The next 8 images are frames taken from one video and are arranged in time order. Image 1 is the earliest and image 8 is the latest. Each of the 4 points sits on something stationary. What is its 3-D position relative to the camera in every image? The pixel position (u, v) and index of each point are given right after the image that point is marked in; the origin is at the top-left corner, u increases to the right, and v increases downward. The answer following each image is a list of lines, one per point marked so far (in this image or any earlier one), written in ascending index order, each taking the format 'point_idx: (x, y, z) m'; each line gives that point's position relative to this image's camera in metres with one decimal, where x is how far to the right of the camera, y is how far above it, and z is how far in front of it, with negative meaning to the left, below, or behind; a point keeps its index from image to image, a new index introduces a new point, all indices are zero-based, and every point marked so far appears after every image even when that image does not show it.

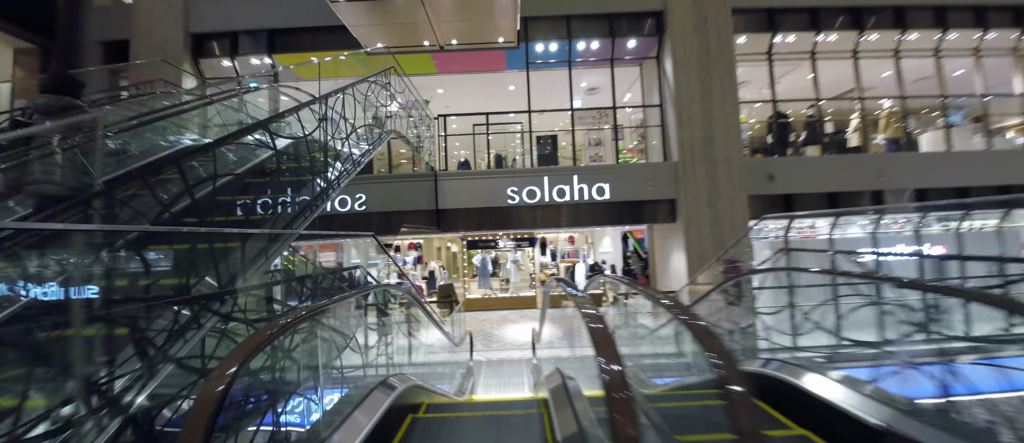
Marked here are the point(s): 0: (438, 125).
0: (-2.1, +2.8, +8.5) m
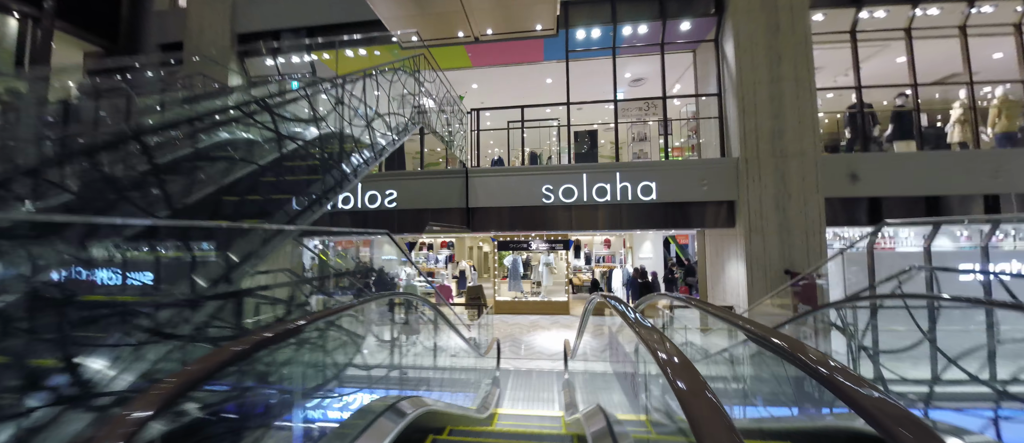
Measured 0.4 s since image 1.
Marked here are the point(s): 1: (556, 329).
0: (-1.2, +2.8, +8.2) m
1: (+1.3, -3.2, +8.9) m
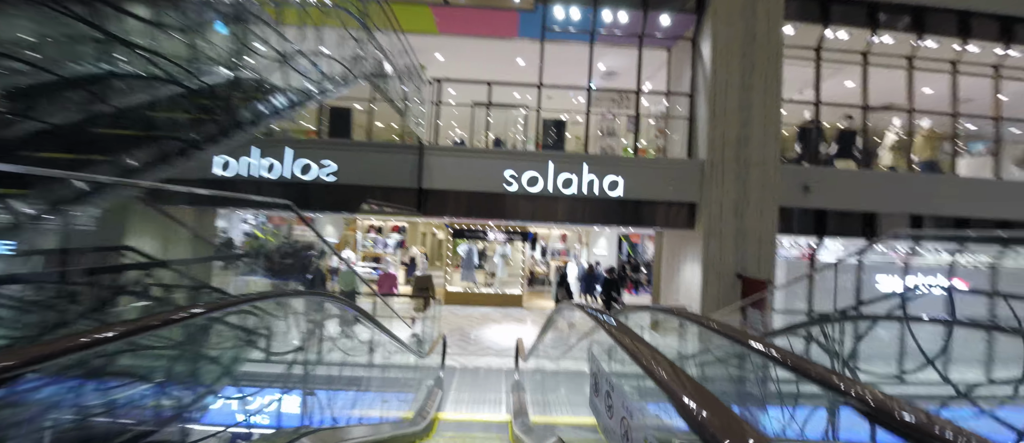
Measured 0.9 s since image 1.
0: (-2.0, +3.2, +7.5) m
1: (-0.1, -2.9, +8.6) m
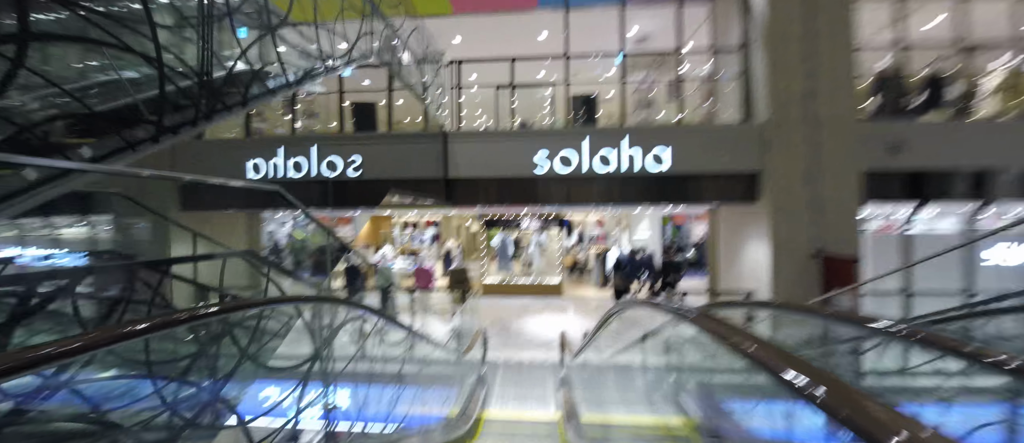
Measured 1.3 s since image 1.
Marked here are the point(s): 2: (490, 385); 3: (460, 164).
0: (-1.4, +3.5, +7.2) m
1: (+1.0, -2.6, +8.3) m
2: (-0.3, -2.5, +4.6) m
3: (-0.9, +1.0, +5.4) m
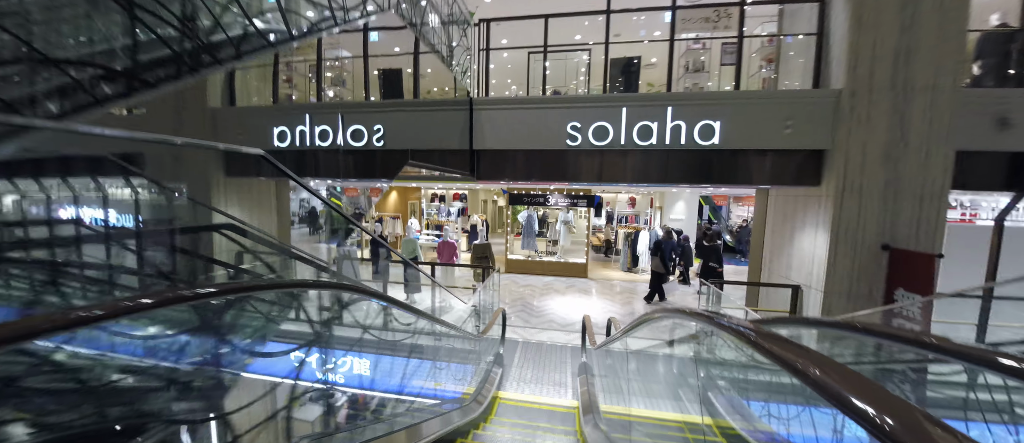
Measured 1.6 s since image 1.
0: (-0.7, +4.0, +6.7) m
1: (+1.6, -2.0, +8.1) m
2: (-0.1, -2.2, +4.5) m
3: (-0.5, +1.5, +5.1) m
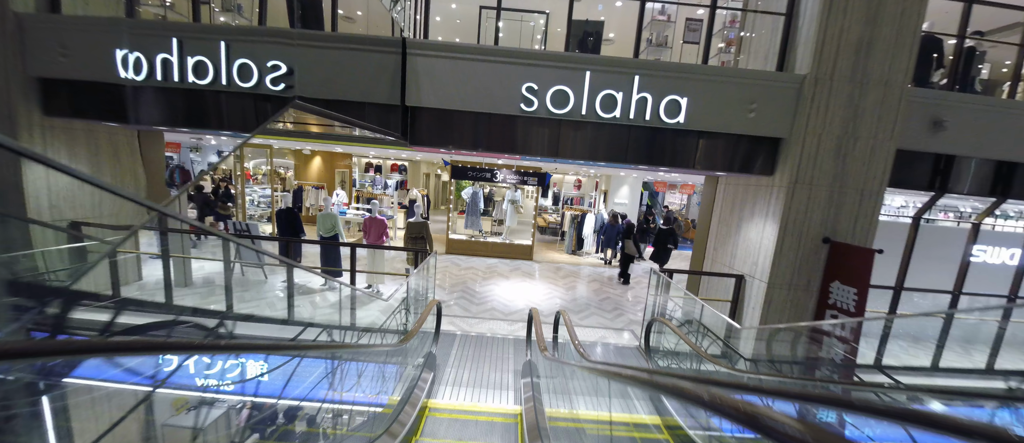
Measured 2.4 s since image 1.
0: (-1.6, +4.5, +5.5) m
1: (+0.1, -1.4, +7.6) m
2: (-0.9, -1.9, +3.9) m
3: (-1.2, +1.8, +4.1) m
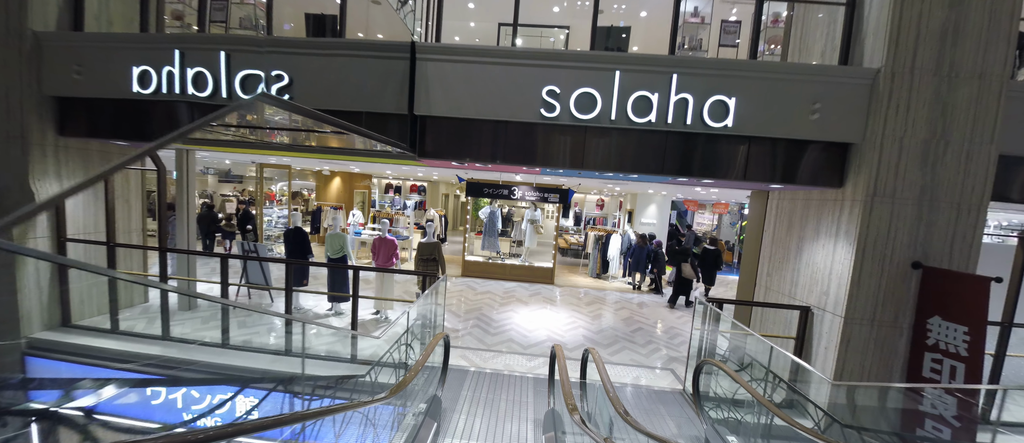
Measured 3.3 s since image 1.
0: (-1.3, +4.2, +5.4) m
1: (+0.6, -1.9, +7.0) m
2: (-0.7, -2.1, +3.3) m
3: (-1.0, +1.6, +3.8) m
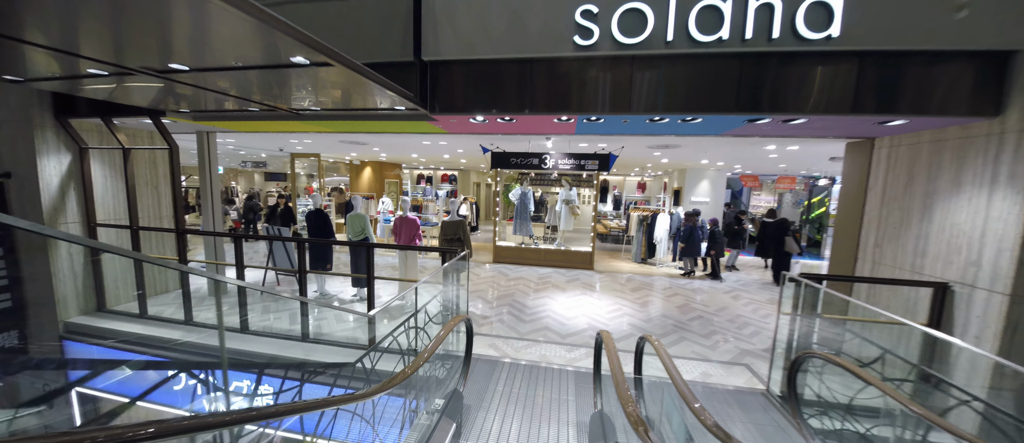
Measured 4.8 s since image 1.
0: (-0.9, +4.5, +4.8) m
1: (+1.3, -1.4, +6.3) m
2: (-0.3, -1.7, +2.8) m
3: (-0.7, +1.9, +3.3) m
